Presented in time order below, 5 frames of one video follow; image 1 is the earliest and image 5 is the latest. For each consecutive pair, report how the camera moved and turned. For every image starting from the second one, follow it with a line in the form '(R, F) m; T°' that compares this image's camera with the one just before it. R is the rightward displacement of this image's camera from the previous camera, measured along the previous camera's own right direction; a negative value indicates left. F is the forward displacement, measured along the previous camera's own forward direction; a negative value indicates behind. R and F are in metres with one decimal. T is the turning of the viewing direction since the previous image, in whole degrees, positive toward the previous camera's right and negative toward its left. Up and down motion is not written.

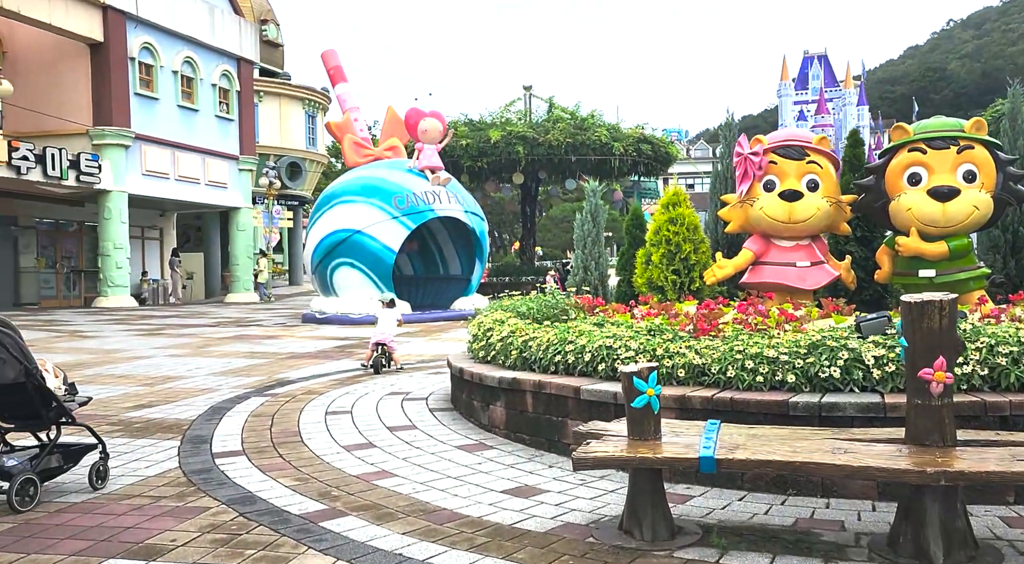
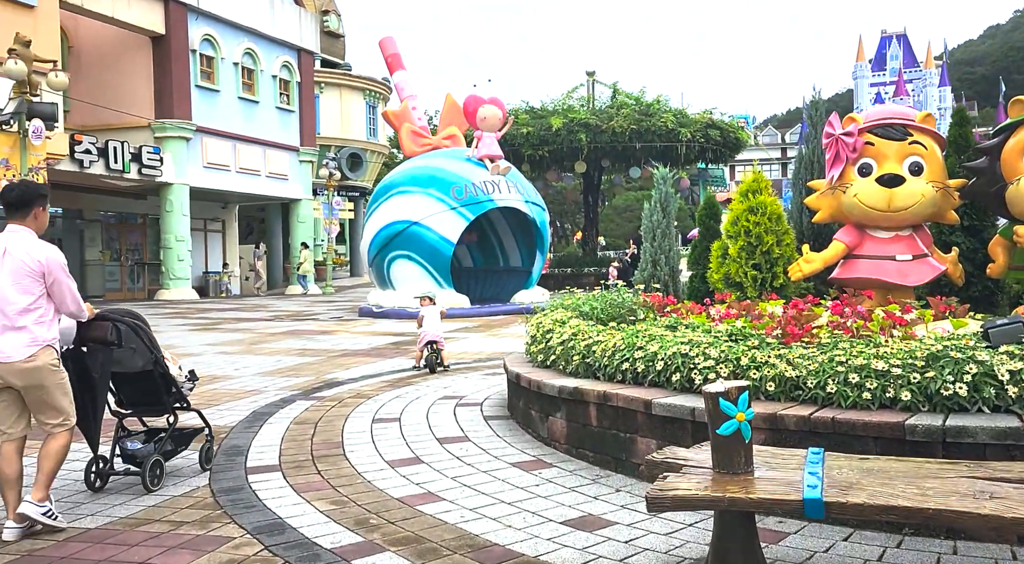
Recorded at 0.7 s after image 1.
(0.0, +0.9) m; -3°
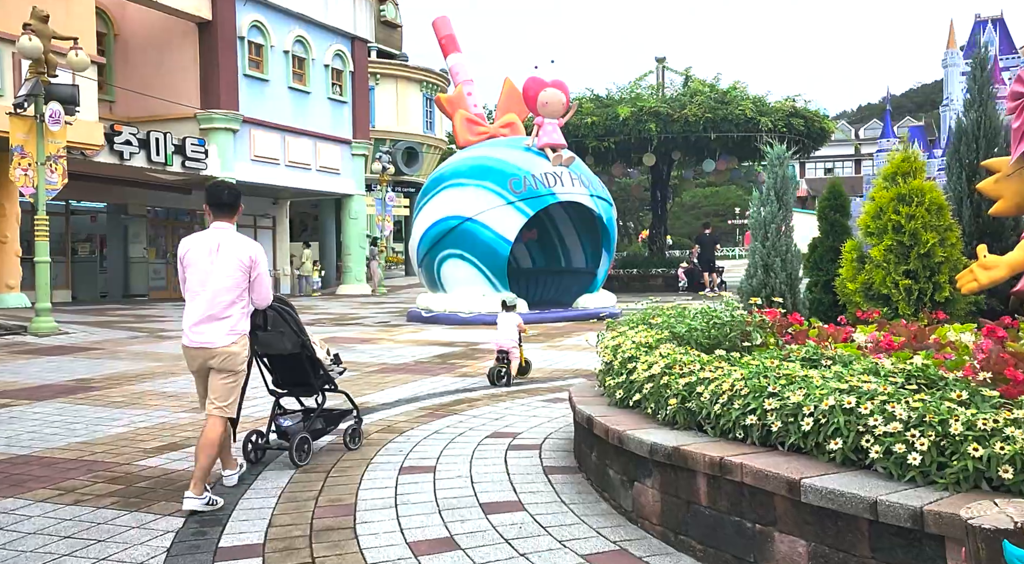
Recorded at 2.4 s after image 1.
(-0.1, +2.2) m; -3°
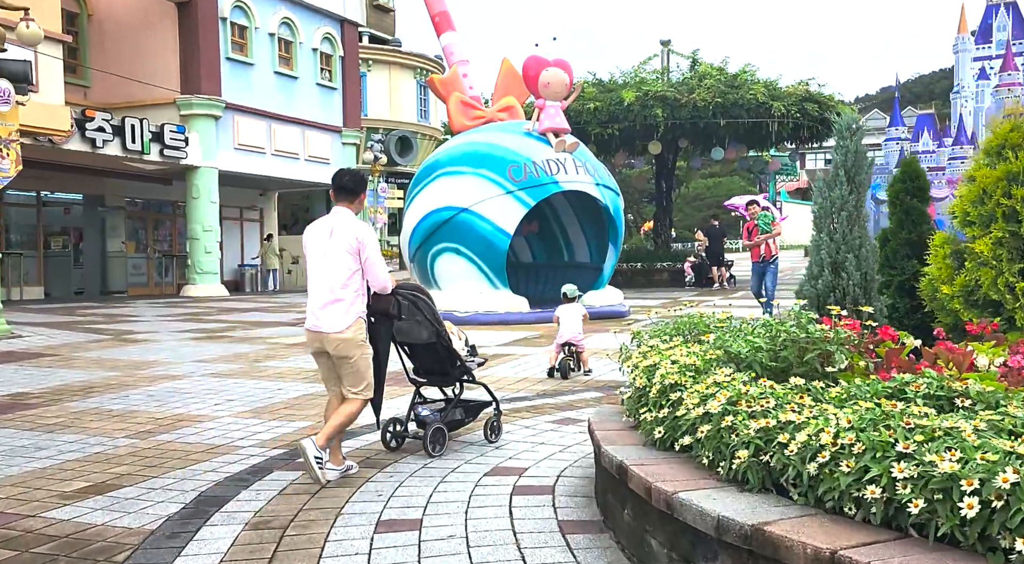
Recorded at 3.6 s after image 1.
(0.0, +1.5) m; 0°
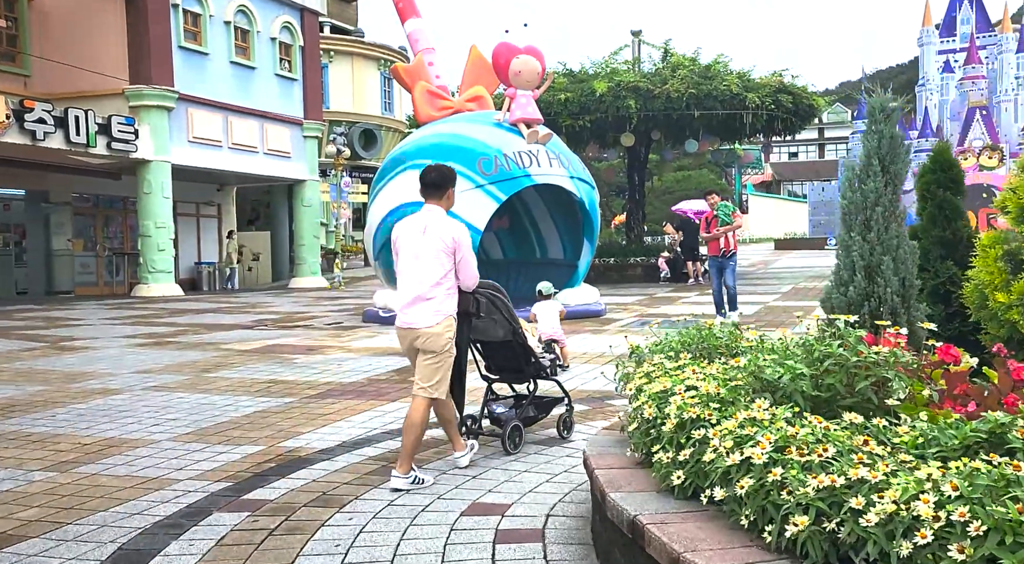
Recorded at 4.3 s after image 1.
(-0.1, +0.9) m; +2°
